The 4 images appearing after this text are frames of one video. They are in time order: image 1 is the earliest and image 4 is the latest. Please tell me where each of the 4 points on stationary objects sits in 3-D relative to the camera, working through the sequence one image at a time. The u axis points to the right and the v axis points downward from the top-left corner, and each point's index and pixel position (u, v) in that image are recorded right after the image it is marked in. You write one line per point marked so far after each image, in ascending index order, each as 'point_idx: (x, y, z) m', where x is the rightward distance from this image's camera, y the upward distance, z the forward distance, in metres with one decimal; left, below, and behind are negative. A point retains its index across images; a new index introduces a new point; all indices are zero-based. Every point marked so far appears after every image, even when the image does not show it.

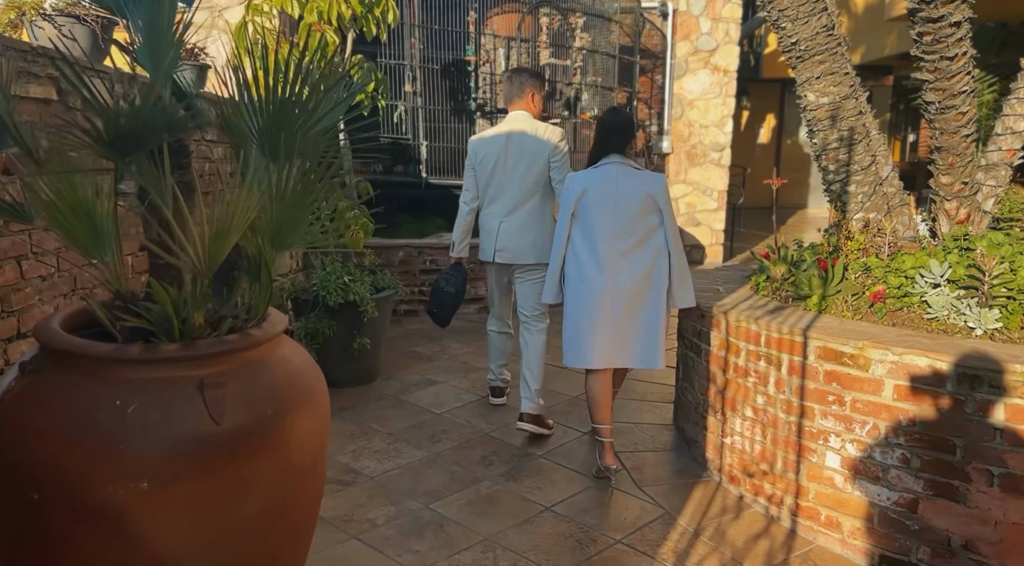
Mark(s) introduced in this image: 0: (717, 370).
0: (+1.0, -0.4, +3.9) m
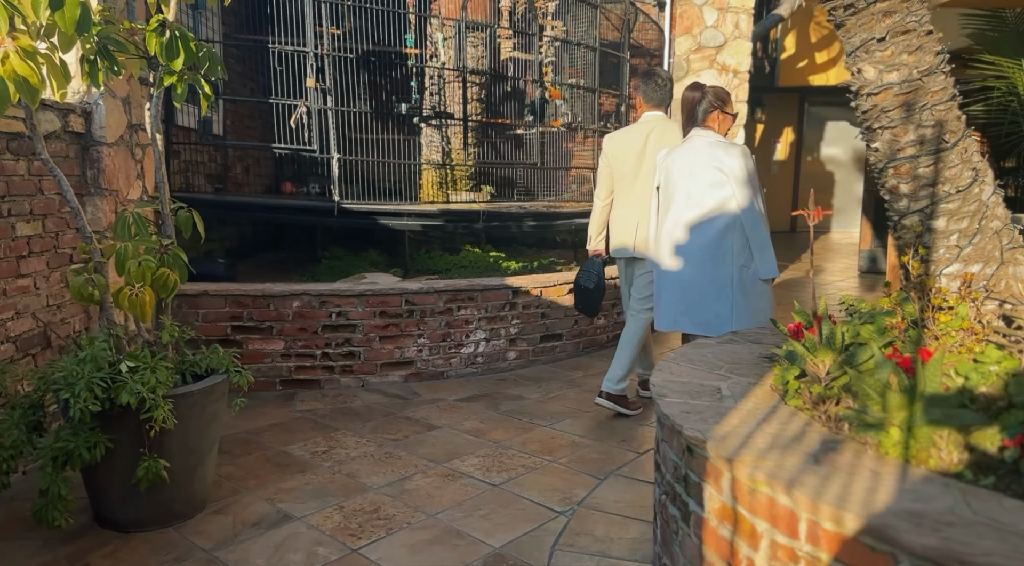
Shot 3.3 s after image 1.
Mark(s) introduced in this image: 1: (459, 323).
0: (+0.5, -0.7, +2.1) m
1: (-0.4, -0.3, +5.4) m
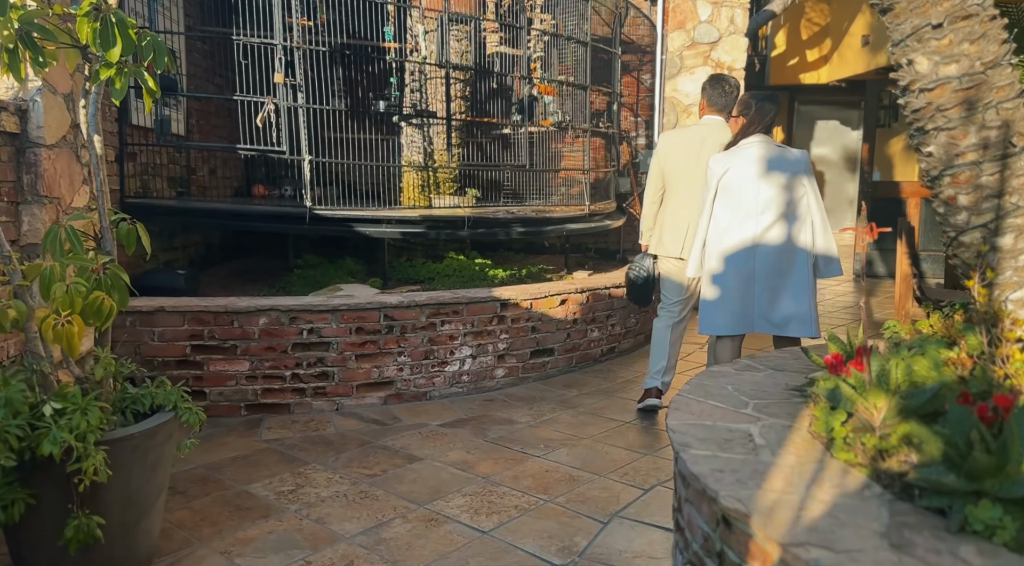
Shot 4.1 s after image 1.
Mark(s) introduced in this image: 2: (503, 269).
0: (+0.5, -0.8, +1.7) m
1: (-0.4, -0.4, +5.0) m
2: (-0.1, +0.1, +6.5) m
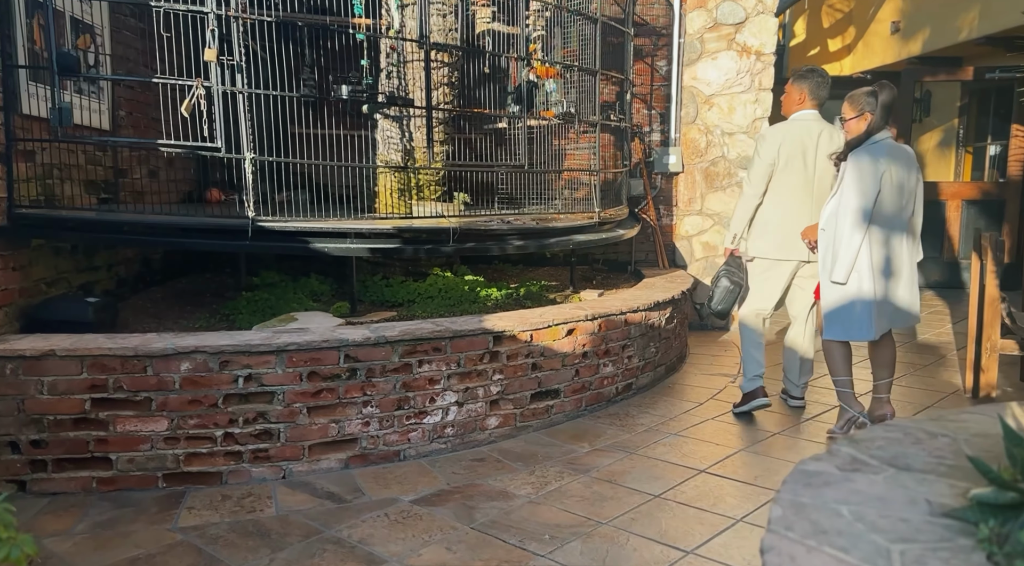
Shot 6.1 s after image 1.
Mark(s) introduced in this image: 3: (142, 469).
0: (+0.5, -1.0, +0.7) m
1: (-0.4, -0.5, +4.0) m
2: (-0.1, 0.0, +5.5) m
3: (-1.6, -0.8, +3.6) m
